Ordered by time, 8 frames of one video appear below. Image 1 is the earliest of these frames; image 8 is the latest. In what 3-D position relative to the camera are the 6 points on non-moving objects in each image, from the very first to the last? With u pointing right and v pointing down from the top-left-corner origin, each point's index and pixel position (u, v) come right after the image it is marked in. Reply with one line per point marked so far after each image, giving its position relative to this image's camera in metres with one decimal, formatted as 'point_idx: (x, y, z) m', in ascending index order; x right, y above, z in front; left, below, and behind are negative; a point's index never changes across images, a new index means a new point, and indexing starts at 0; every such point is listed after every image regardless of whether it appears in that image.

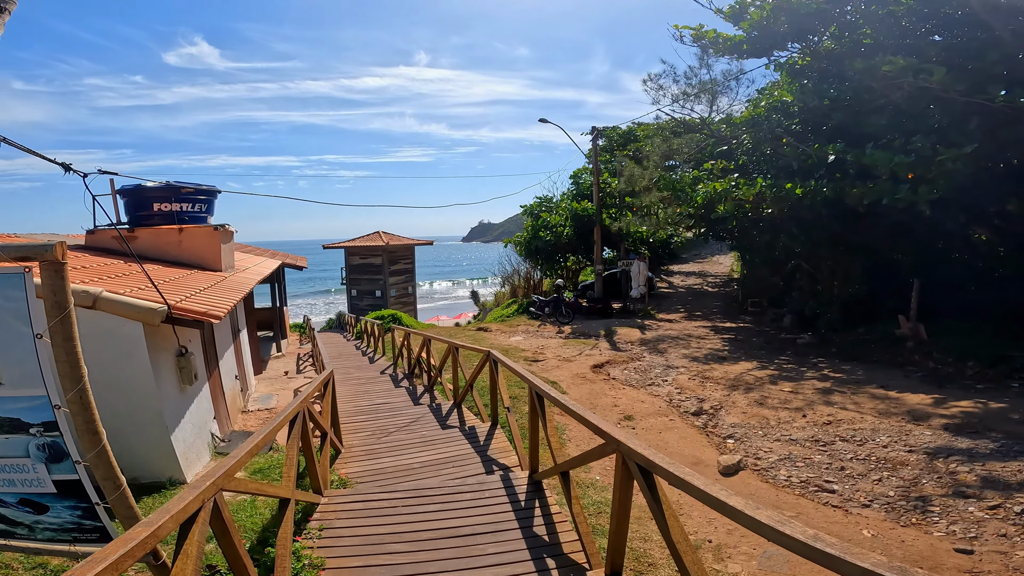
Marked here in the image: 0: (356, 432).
0: (-1.8, -1.7, +6.3) m
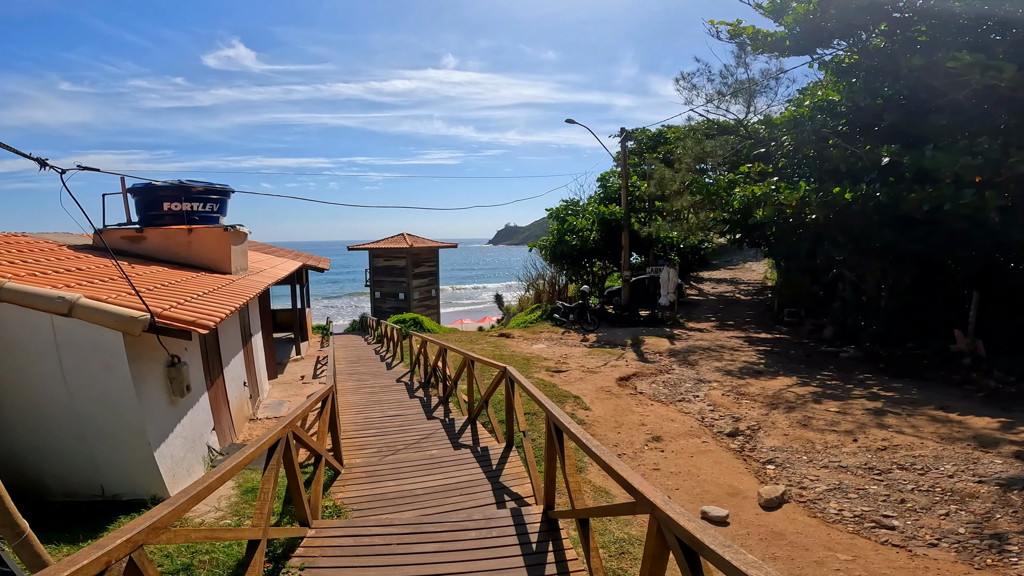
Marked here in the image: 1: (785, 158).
0: (-1.6, -1.7, +5.9) m
1: (+7.6, +3.4, +15.0) m
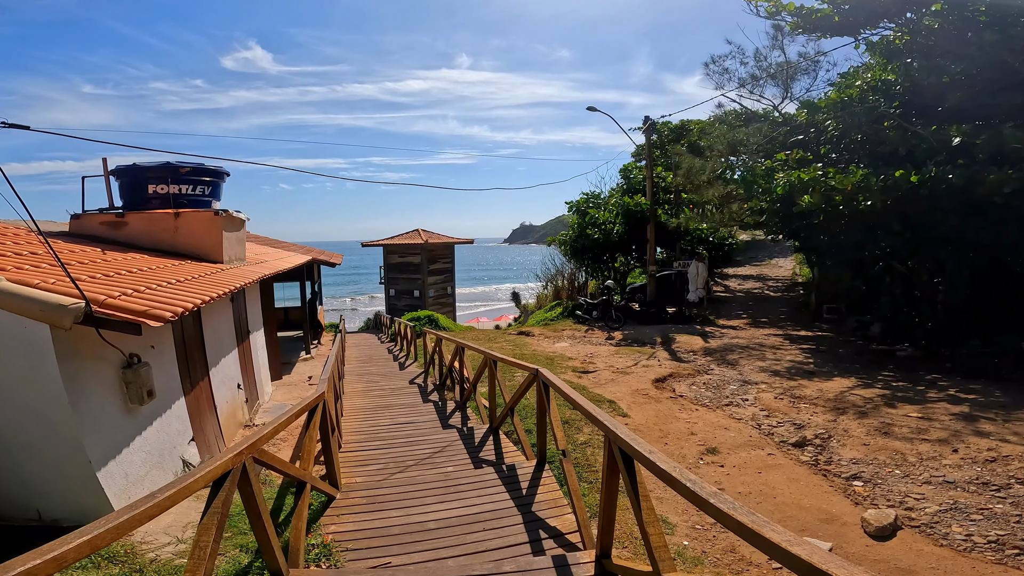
0: (-1.4, -1.6, +5.0) m
1: (+8.1, +3.6, +13.8) m
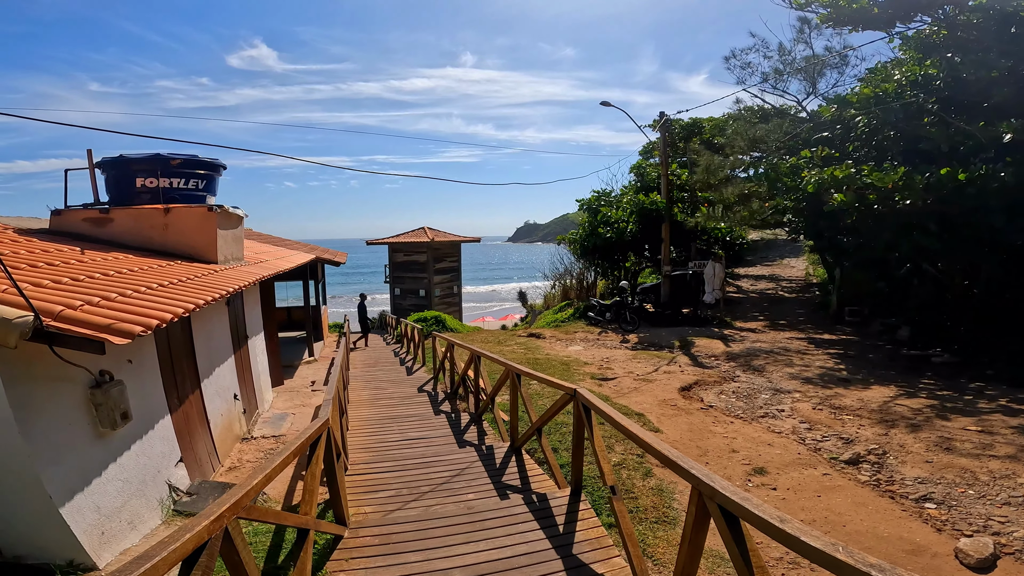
0: (-1.1, -1.7, +4.4) m
1: (+8.4, +3.5, +13.2) m
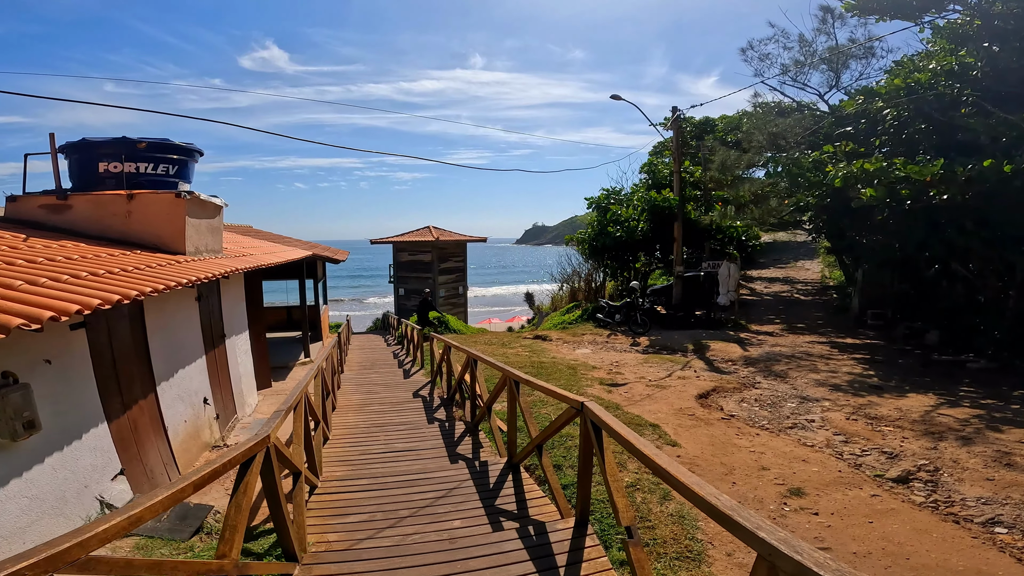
0: (-1.2, -1.6, +3.8) m
1: (+8.5, +3.5, +12.4) m
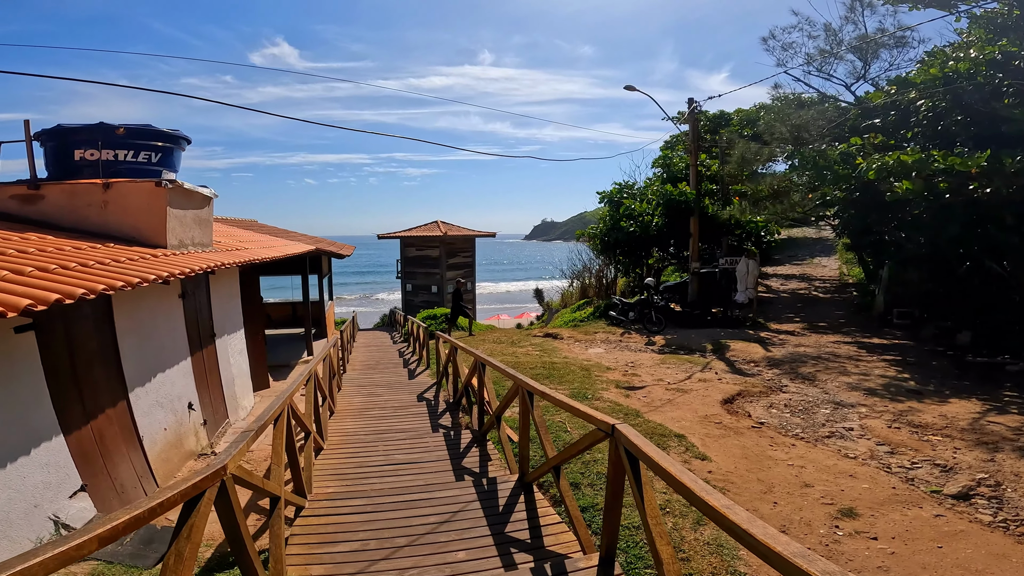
0: (-1.1, -1.6, +3.3) m
1: (+8.8, +3.5, +11.7) m
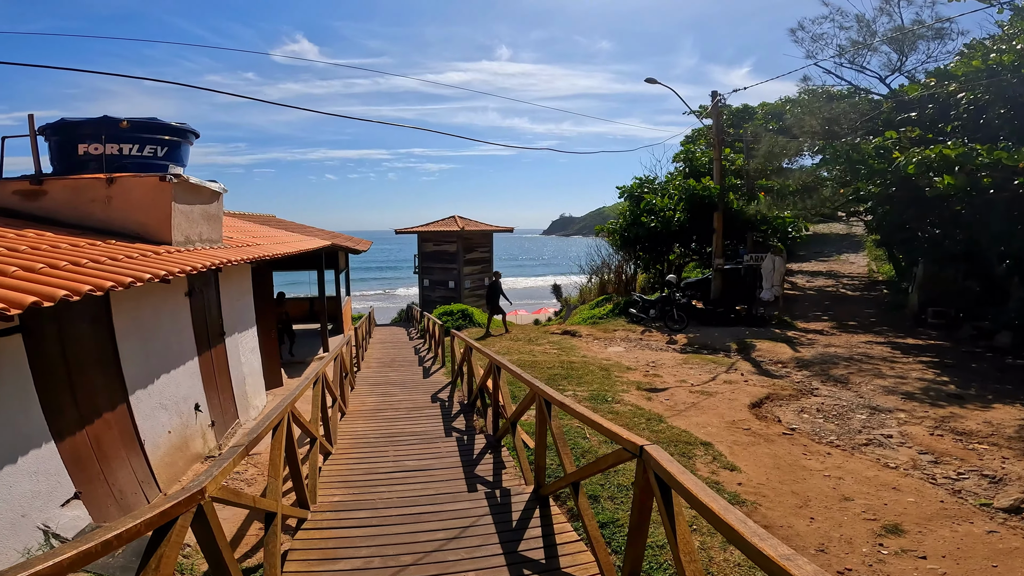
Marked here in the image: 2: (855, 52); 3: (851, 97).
0: (-1.0, -1.6, +3.0) m
1: (+9.2, +3.6, +11.1) m
2: (+9.1, +6.5, +14.4) m
3: (+10.0, +5.8, +15.9) m
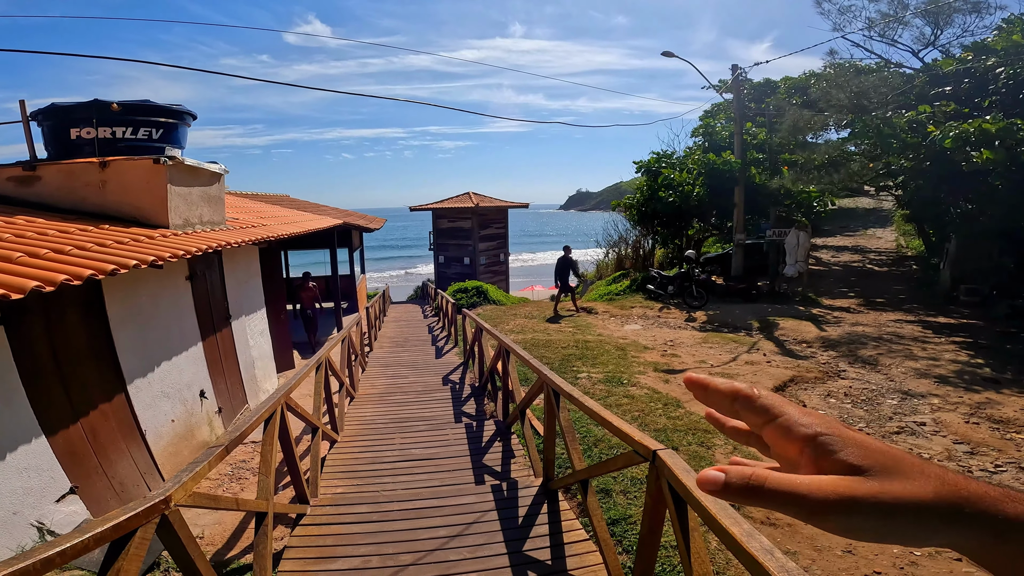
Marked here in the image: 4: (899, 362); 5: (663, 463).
0: (-1.0, -1.5, +2.9) m
1: (+9.4, +4.1, +10.4) m
2: (+9.4, +7.1, +13.6) m
3: (+10.4, +6.5, +15.0) m
4: (+5.7, -1.1, +8.0) m
5: (+0.6, -0.6, +2.0) m
